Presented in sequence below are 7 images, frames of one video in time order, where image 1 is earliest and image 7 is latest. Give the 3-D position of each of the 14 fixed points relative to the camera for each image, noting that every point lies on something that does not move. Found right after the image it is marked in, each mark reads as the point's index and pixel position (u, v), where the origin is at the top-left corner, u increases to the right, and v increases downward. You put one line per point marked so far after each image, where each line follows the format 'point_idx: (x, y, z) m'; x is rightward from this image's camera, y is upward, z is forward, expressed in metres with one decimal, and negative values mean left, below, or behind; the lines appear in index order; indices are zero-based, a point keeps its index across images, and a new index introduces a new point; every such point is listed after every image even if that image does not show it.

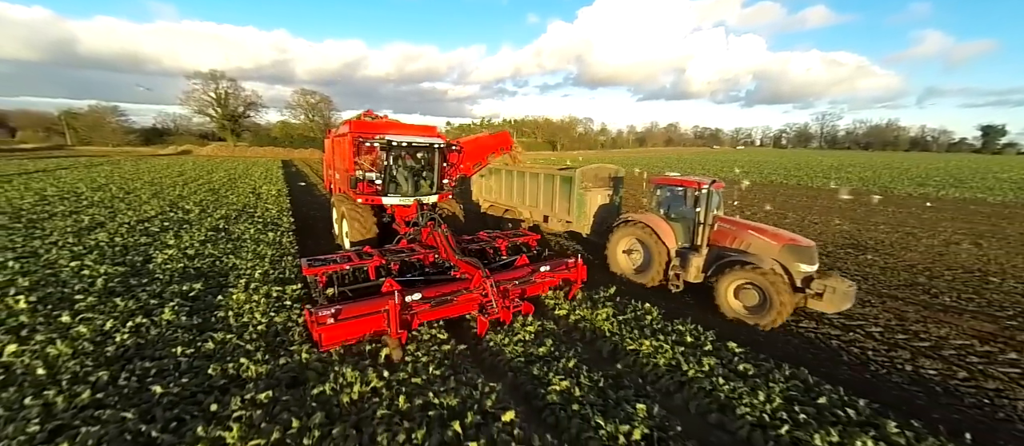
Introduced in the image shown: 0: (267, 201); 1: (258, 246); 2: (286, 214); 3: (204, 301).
0: (-13.1, +1.6, +18.1) m
1: (-8.4, 0.0, +11.3) m
2: (-10.6, +1.0, +15.7) m
3: (-6.9, -0.8, +8.1) m
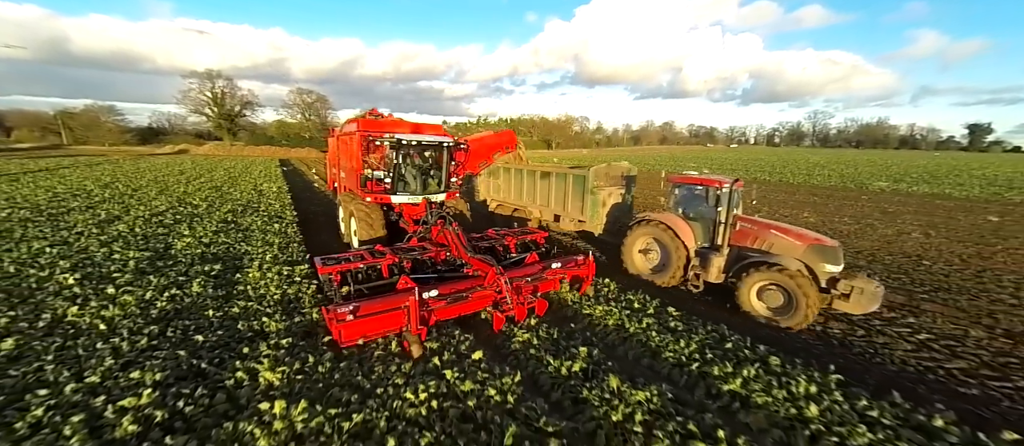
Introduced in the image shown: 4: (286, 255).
0: (-12.9, +1.7, +18.1) m
1: (-8.2, 0.0, +11.3) m
2: (-10.4, +1.0, +15.6) m
3: (-6.7, -0.8, +8.1) m
4: (-6.6, -0.4, +9.7) m
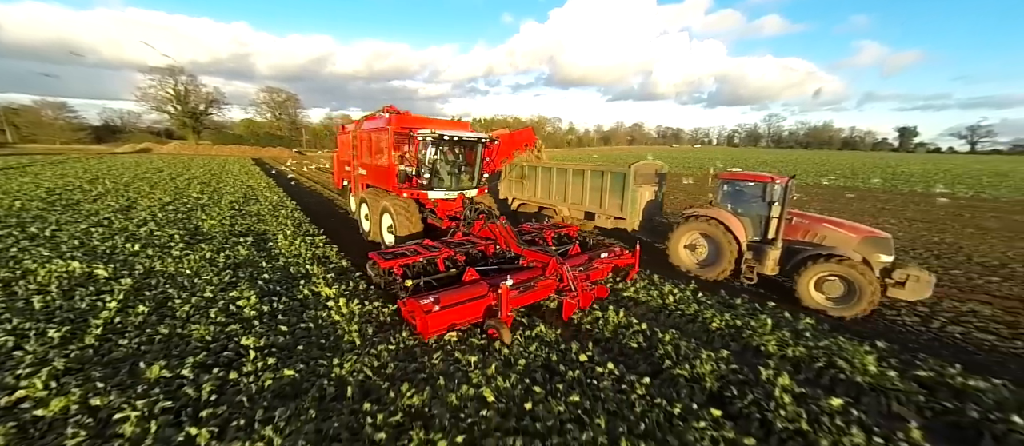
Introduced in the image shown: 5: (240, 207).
0: (-13.3, +1.8, +18.0) m
1: (-8.2, +0.2, +11.6) m
2: (-10.6, +1.2, +15.8) m
3: (-6.4, -0.6, +8.5) m
4: (-6.4, -0.2, +10.1) m
5: (-11.0, +0.6, +13.2) m
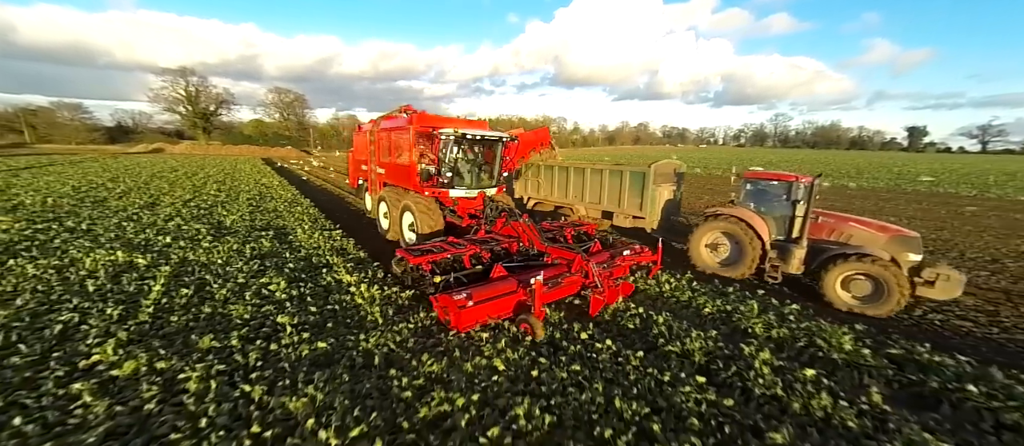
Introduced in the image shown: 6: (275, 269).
0: (-12.0, +1.7, +17.5) m
1: (-7.0, +0.1, +11.0) m
2: (-9.4, +1.1, +15.2) m
3: (-5.2, -0.7, +7.8) m
4: (-5.2, -0.3, +9.5) m
5: (-9.8, +0.5, +12.7) m
6: (-4.7, -0.9, +6.8) m
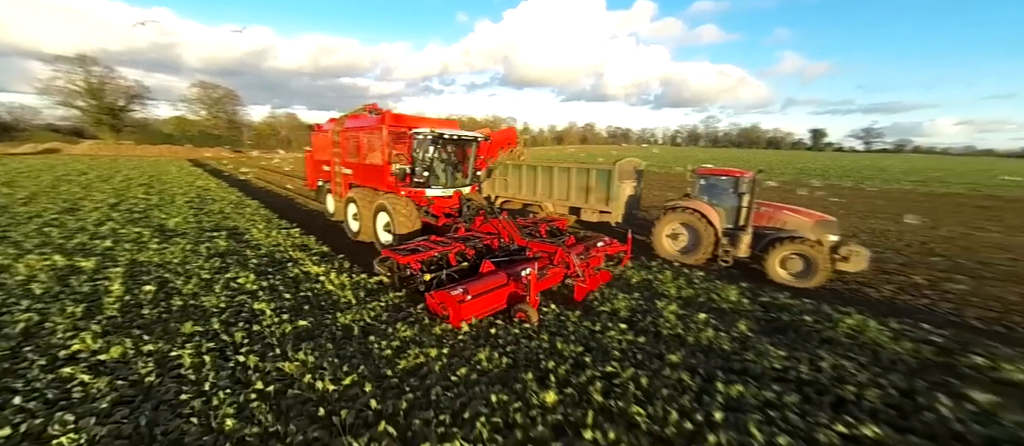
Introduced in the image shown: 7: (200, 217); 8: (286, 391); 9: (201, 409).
0: (-14.3, +1.5, +16.6) m
1: (-8.4, +0.1, +10.8) m
2: (-11.4, +1.0, +14.7) m
3: (-6.2, -0.7, +7.9) m
4: (-6.5, -0.2, +9.6) m
5: (-11.5, +0.4, +12.1) m
6: (-5.6, -0.9, +6.9) m
7: (-10.3, +0.2, +11.2) m
8: (-2.4, -1.8, +3.6) m
9: (-3.0, -1.8, +3.3) m
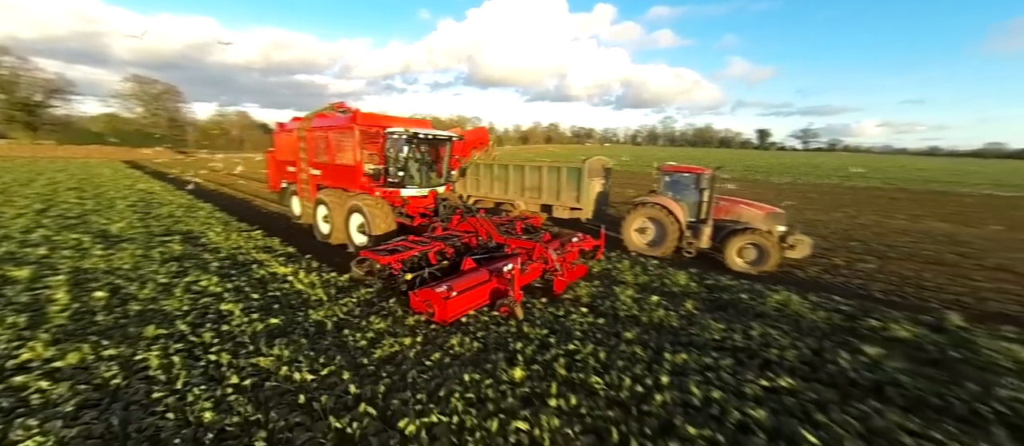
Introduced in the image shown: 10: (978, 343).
0: (-15.9, +1.2, +15.5) m
1: (-9.4, -0.1, +10.3) m
2: (-12.7, +0.8, +13.9) m
3: (-7.0, -0.7, +7.6) m
4: (-7.3, -0.3, +9.3) m
5: (-12.6, +0.2, +11.3) m
6: (-6.2, -0.9, +6.7) m
7: (-11.3, 0.0, +10.5) m
8: (-2.7, -1.7, +3.7) m
9: (-3.3, -1.8, +3.3) m
10: (+6.7, -1.7, +4.8) m
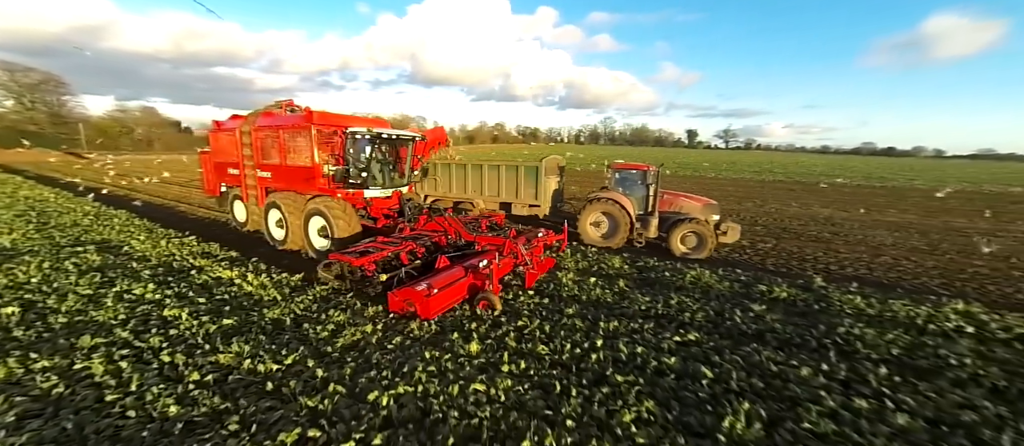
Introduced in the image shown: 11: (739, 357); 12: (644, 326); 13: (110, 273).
0: (-18.0, +0.8, +13.6) m
1: (-10.8, -0.3, +9.4) m
2: (-14.7, +0.4, +12.4) m
3: (-8.0, -0.8, +7.1) m
4: (-8.6, -0.5, +8.6) m
5: (-14.1, -0.1, +9.9) m
6: (-7.1, -1.0, +6.3) m
7: (-12.8, -0.3, +9.3) m
8: (-3.2, -1.7, +3.7) m
9: (-3.7, -1.8, +3.3) m
10: (+5.9, -1.4, +6.3) m
11: (+2.9, -1.7, +4.4) m
12: (+2.0, -1.6, +5.1) m
13: (-7.6, -1.0, +6.5) m
